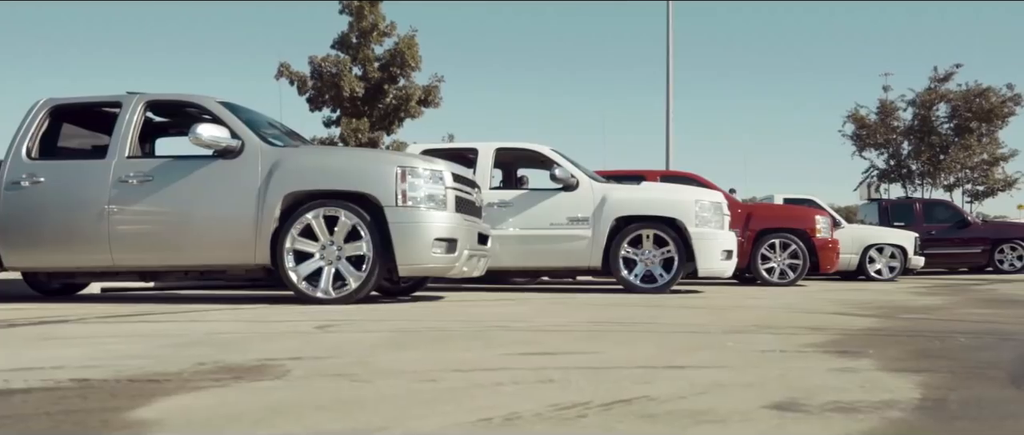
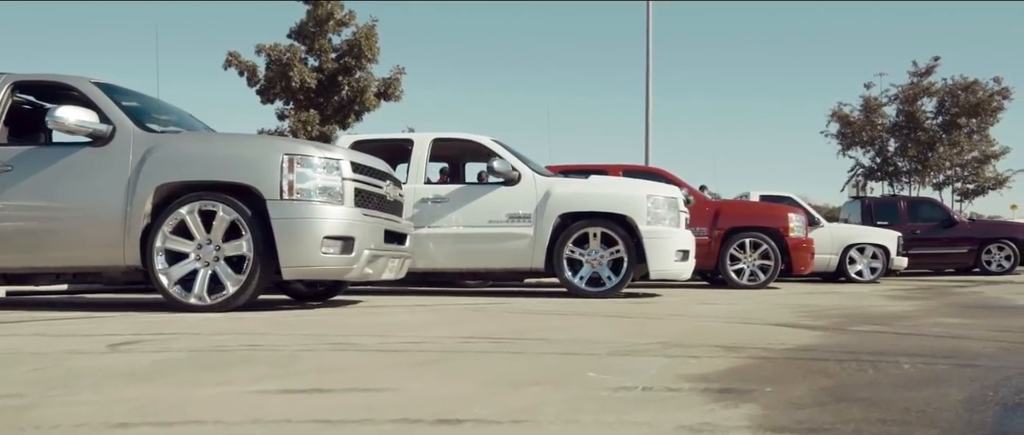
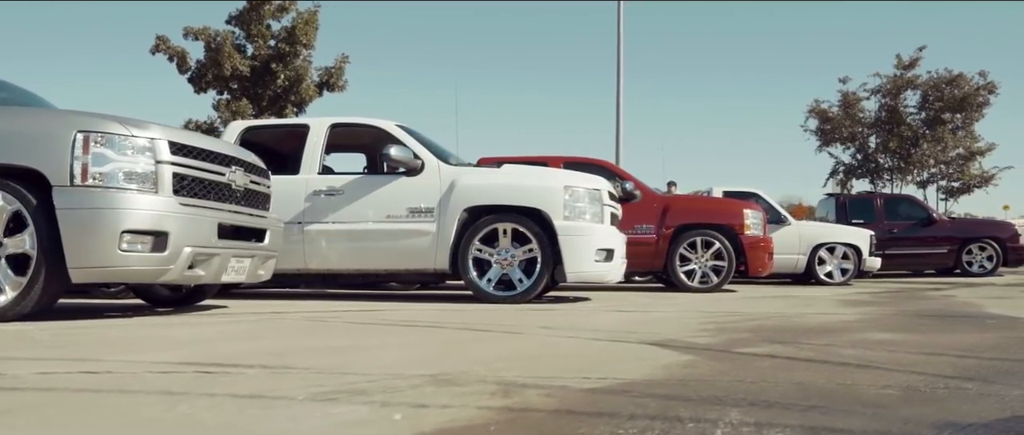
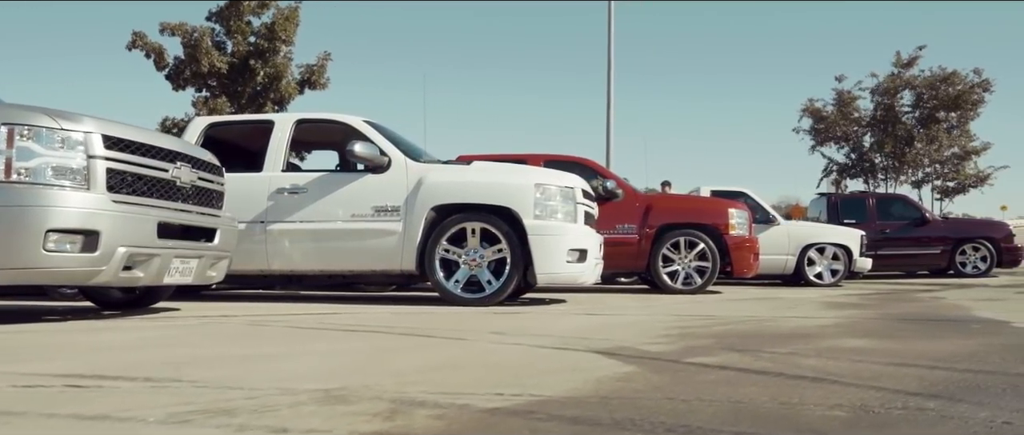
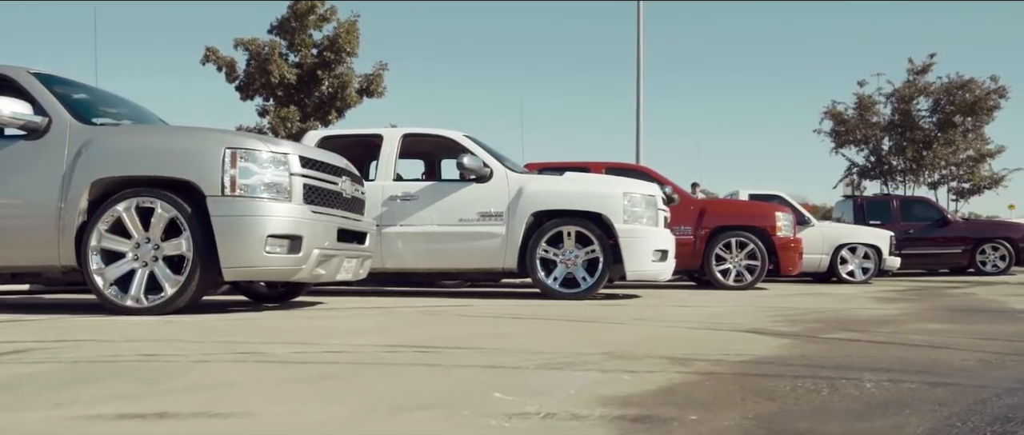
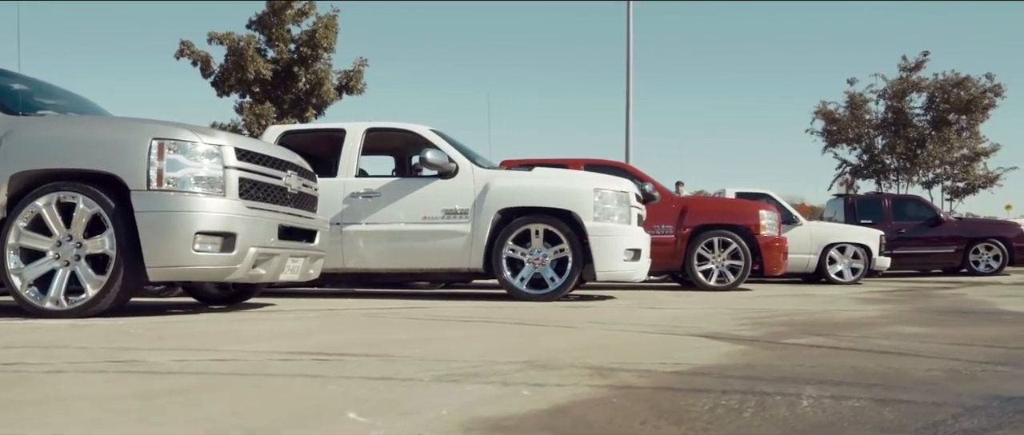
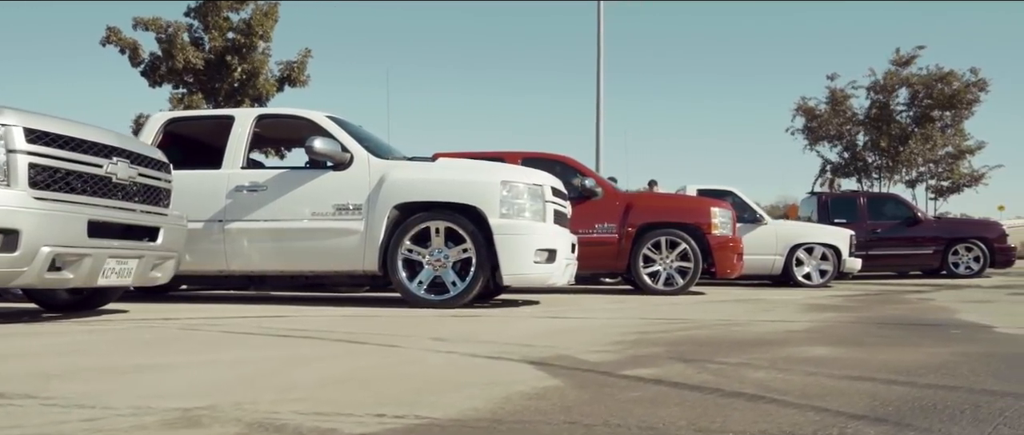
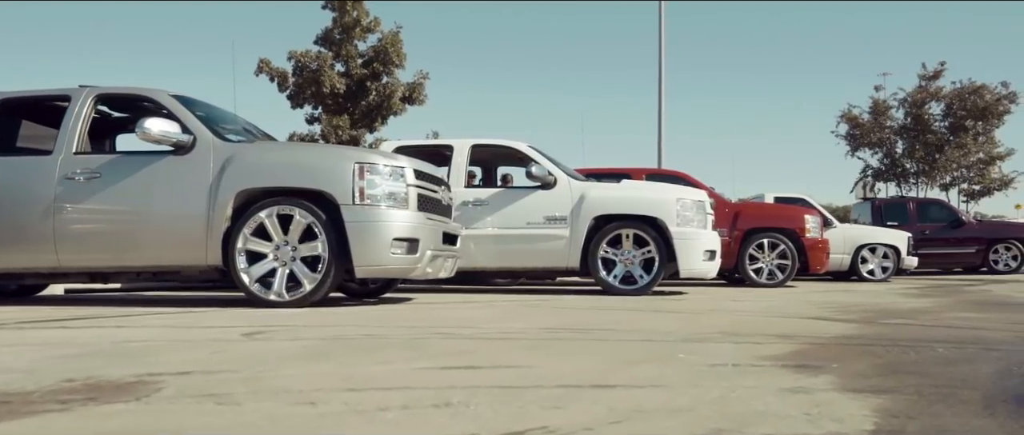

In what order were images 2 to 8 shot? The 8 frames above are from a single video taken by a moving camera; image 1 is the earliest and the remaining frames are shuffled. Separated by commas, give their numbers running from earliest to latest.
8, 2, 5, 6, 3, 4, 7
